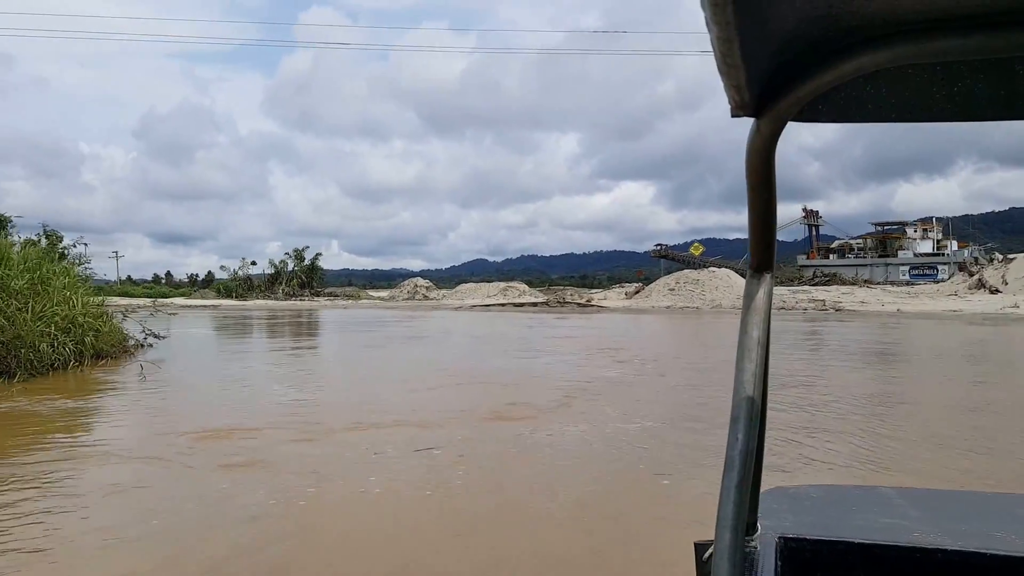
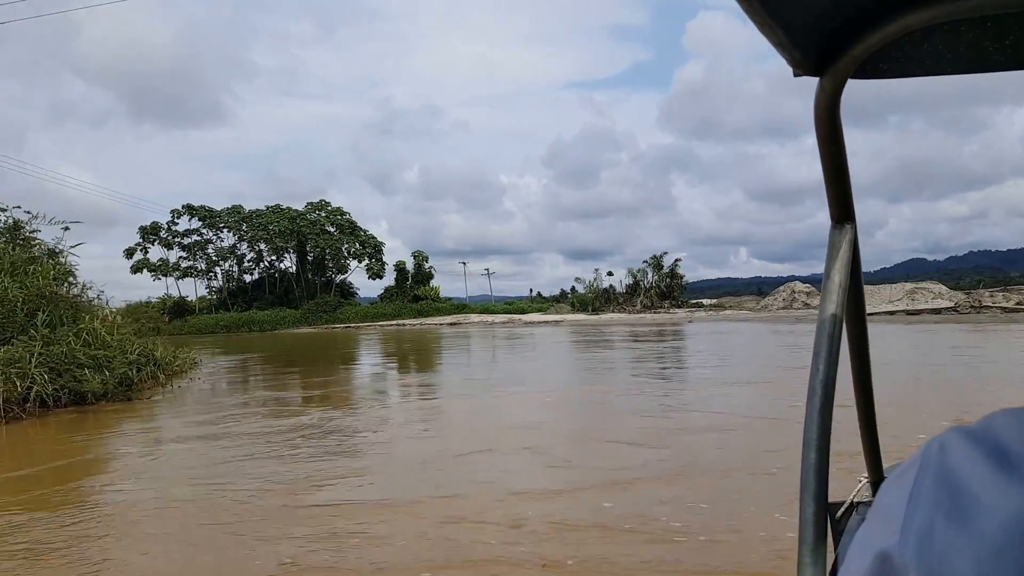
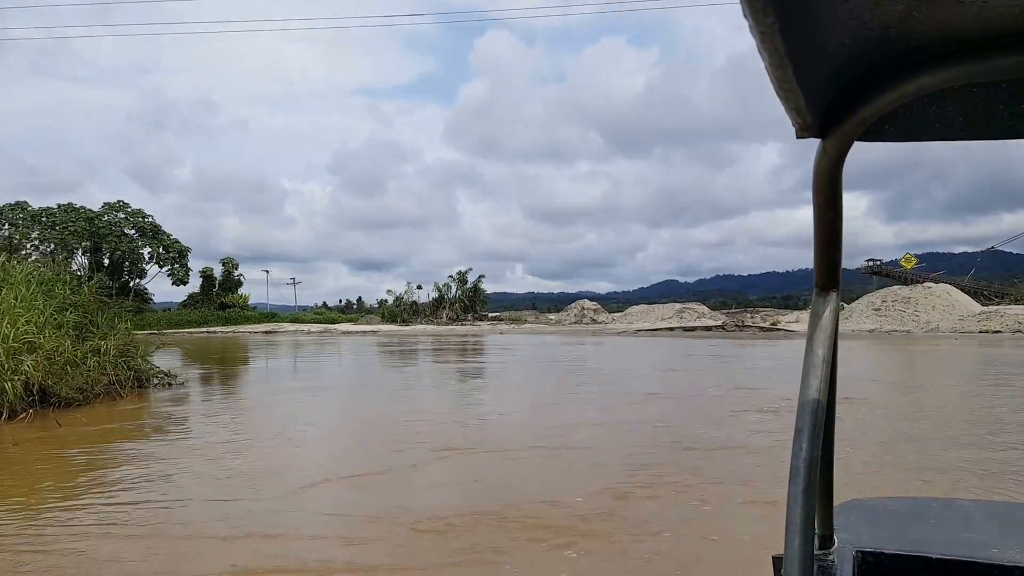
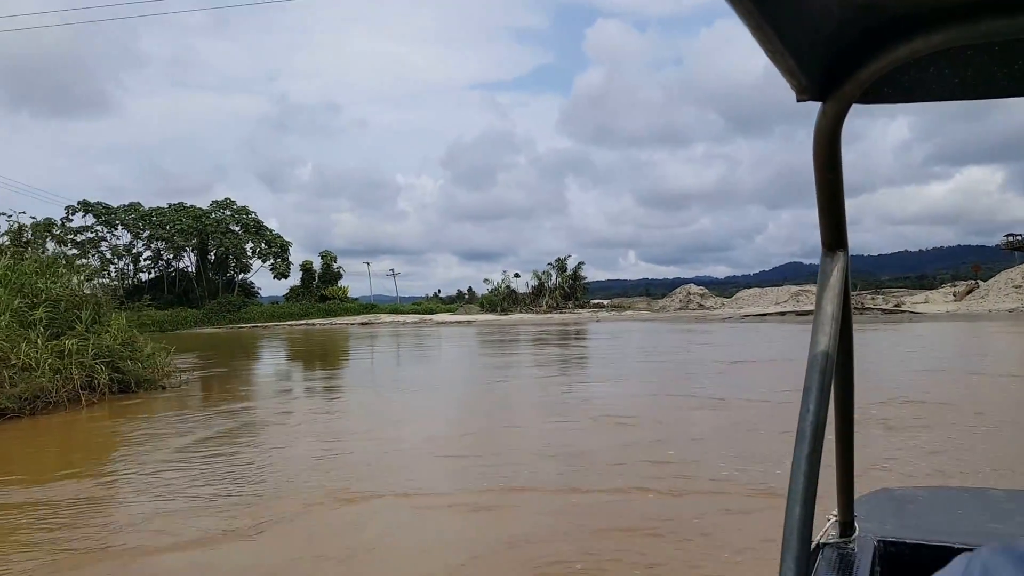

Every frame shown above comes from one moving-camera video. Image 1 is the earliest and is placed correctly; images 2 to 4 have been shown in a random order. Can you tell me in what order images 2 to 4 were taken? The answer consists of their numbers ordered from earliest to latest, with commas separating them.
3, 4, 2
